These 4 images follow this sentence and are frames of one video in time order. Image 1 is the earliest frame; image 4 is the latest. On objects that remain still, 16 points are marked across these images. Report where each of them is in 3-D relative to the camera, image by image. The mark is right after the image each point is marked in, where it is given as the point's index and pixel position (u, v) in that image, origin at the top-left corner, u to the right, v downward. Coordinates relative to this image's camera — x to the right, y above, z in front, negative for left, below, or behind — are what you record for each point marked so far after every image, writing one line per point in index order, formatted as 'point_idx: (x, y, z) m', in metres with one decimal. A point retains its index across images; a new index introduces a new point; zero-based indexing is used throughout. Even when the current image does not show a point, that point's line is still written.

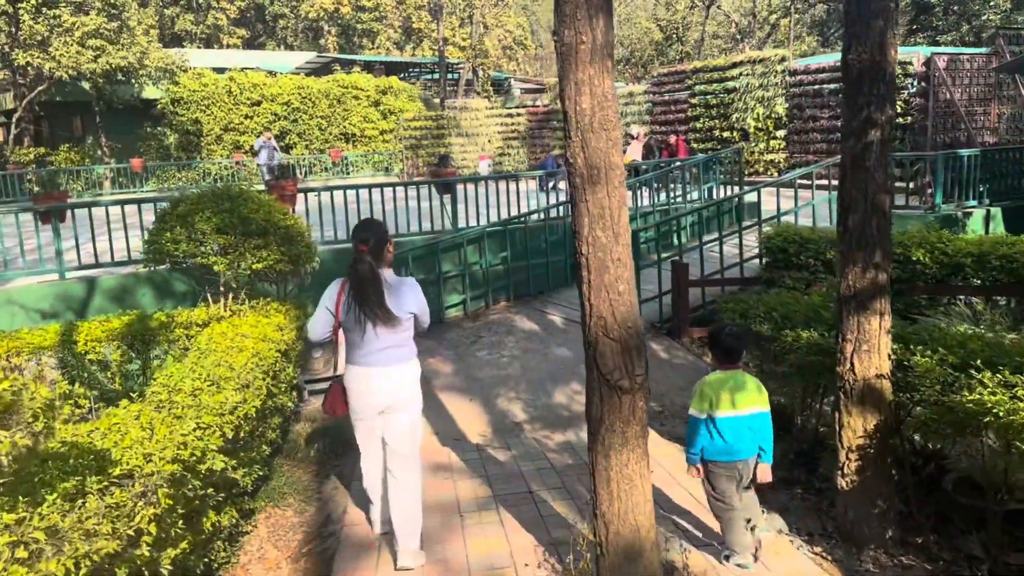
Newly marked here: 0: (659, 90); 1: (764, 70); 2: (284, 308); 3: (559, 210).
0: (+3.2, +4.3, +18.7) m
1: (+4.7, +4.1, +15.8) m
2: (-1.6, -0.1, +6.0) m
3: (+0.6, +0.9, +10.1) m
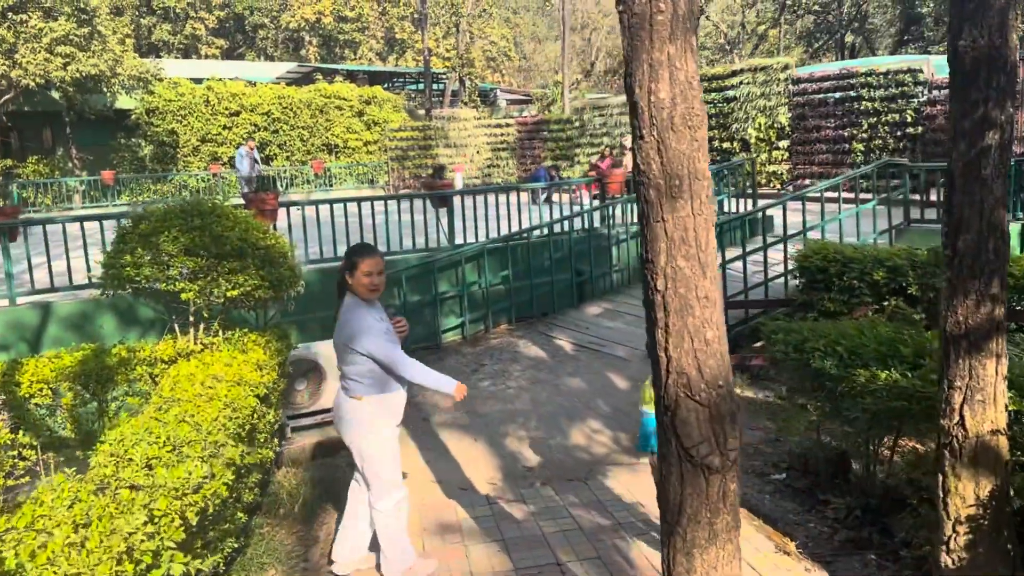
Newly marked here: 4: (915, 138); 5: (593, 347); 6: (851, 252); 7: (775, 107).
0: (+3.0, +4.0, +18.1) m
1: (+4.6, +3.8, +15.3) m
2: (-1.5, -0.3, +5.2) m
3: (+0.6, +0.7, +9.3) m
4: (+6.2, +2.3, +13.1) m
5: (+0.7, -0.5, +7.5) m
6: (+2.4, +0.3, +6.0) m
7: (+4.7, +3.2, +15.2) m
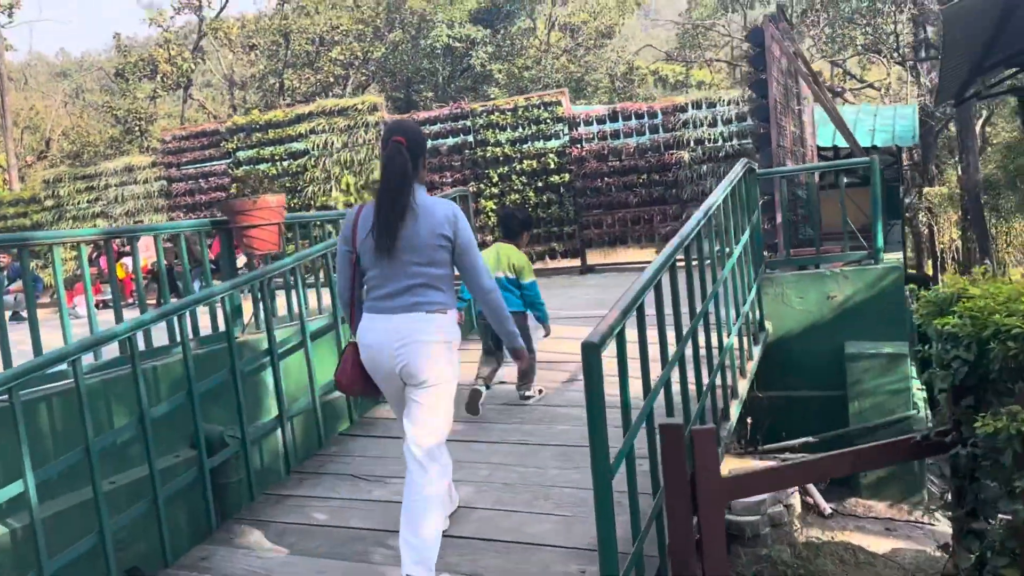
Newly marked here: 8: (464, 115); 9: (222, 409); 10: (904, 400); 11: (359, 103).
0: (-5.0, +1.9, +12.7) m
1: (-2.2, +2.2, +11.3) m
2: (-0.9, -0.7, -0.7) m
3: (-1.7, -0.2, +3.9) m
4: (+0.6, +1.2, +10.3) m
5: (-0.4, -1.1, +2.4) m
6: (+1.7, 0.0, +2.2) m
7: (-2.0, +1.7, +11.3) m
8: (-0.6, +2.2, +10.7) m
9: (-1.4, -0.6, +4.0) m
10: (+2.2, -0.6, +4.7) m
11: (-2.1, +2.4, +11.3) m
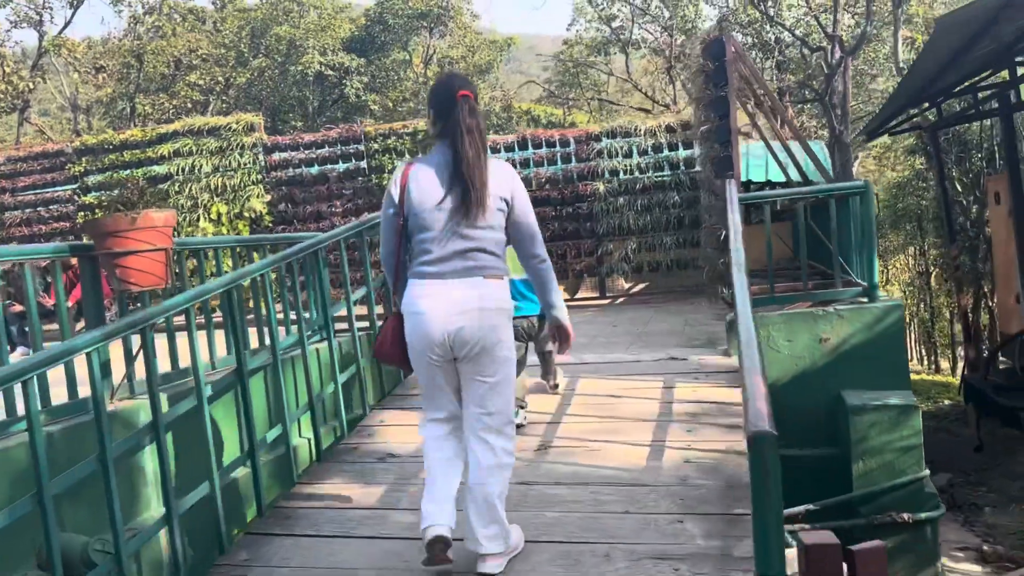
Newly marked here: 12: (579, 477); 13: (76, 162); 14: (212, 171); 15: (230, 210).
0: (-6.5, +1.3, +11.0) m
1: (-3.4, +1.7, +10.0) m
2: (-0.3, -0.7, -1.8) m
3: (-1.8, -0.4, +2.7) m
4: (-0.5, +0.8, +9.5) m
5: (-0.2, -1.2, +1.4) m
6: (+1.9, -0.1, +1.6) m
7: (-3.2, +1.2, +10.0) m
8: (-1.8, +1.7, +9.7) m
9: (-1.4, -0.7, +2.9) m
10: (+1.9, -0.8, +4.1) m
11: (-3.3, +1.9, +10.1) m
12: (+0.3, -0.7, +3.4) m
13: (-5.4, +1.5, +10.7) m
14: (-3.5, +1.4, +10.0) m
15: (-3.3, +0.9, +10.0) m
